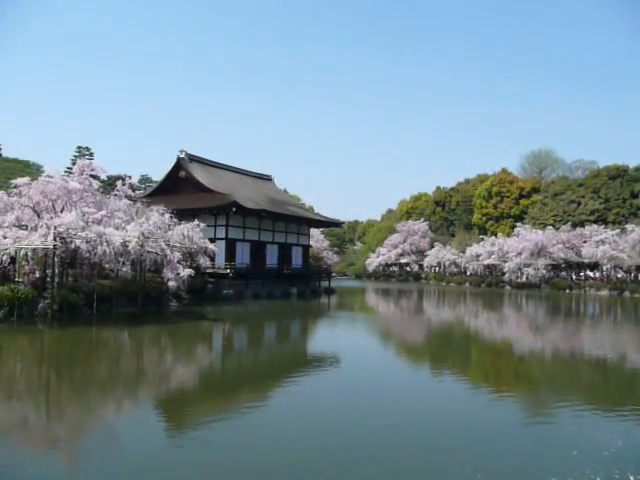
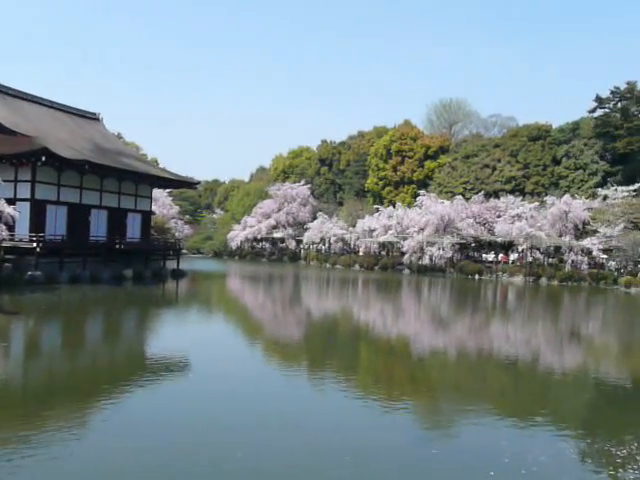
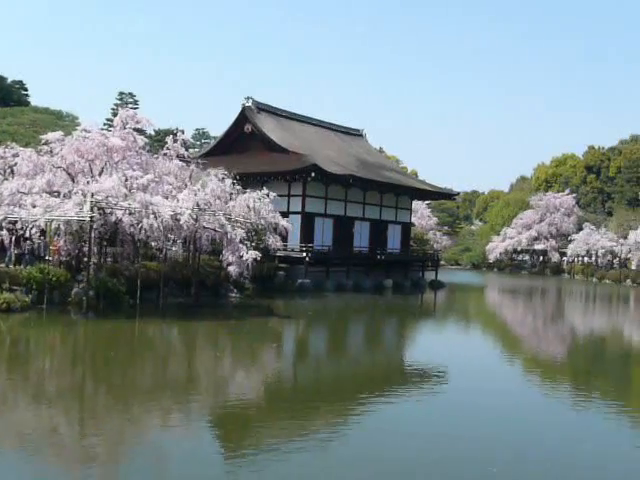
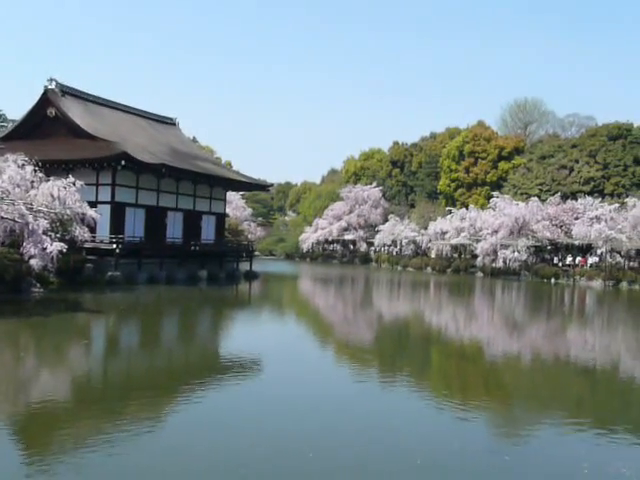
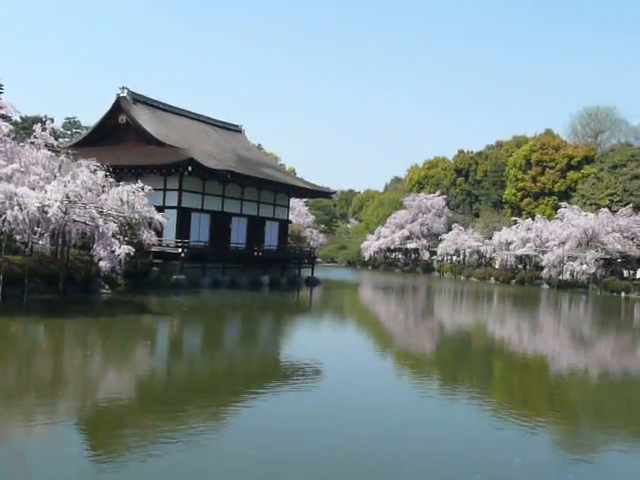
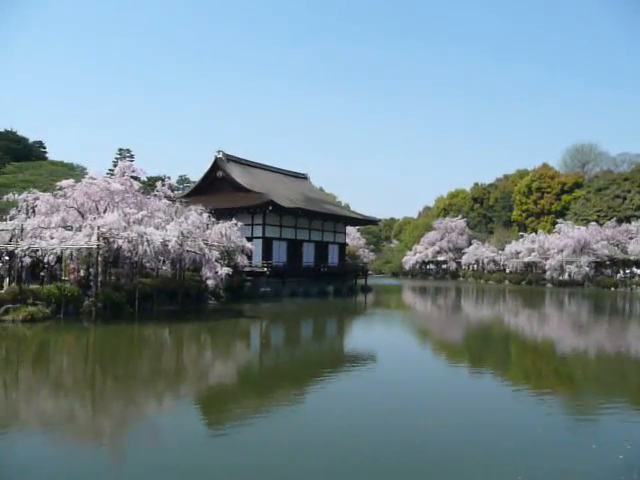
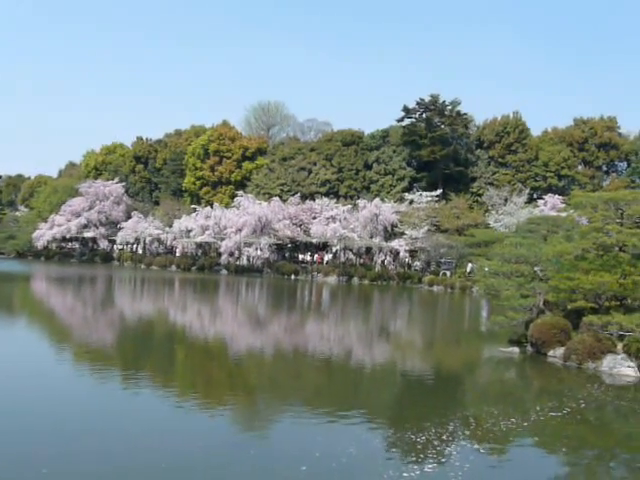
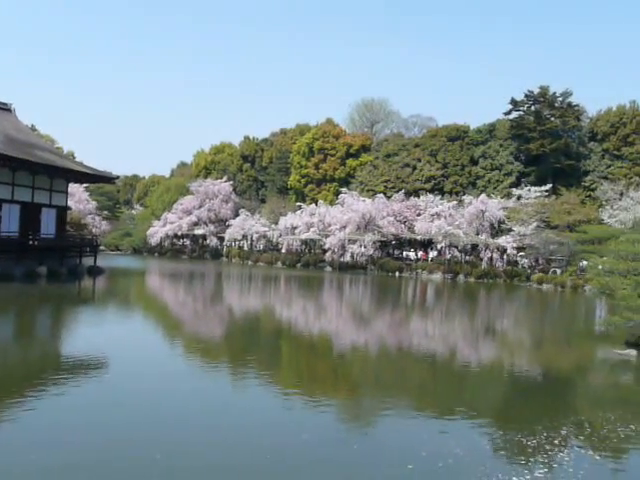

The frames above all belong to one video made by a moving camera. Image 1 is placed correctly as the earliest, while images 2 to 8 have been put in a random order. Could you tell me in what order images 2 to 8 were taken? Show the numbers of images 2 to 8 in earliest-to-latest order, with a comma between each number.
6, 3, 5, 4, 2, 8, 7
